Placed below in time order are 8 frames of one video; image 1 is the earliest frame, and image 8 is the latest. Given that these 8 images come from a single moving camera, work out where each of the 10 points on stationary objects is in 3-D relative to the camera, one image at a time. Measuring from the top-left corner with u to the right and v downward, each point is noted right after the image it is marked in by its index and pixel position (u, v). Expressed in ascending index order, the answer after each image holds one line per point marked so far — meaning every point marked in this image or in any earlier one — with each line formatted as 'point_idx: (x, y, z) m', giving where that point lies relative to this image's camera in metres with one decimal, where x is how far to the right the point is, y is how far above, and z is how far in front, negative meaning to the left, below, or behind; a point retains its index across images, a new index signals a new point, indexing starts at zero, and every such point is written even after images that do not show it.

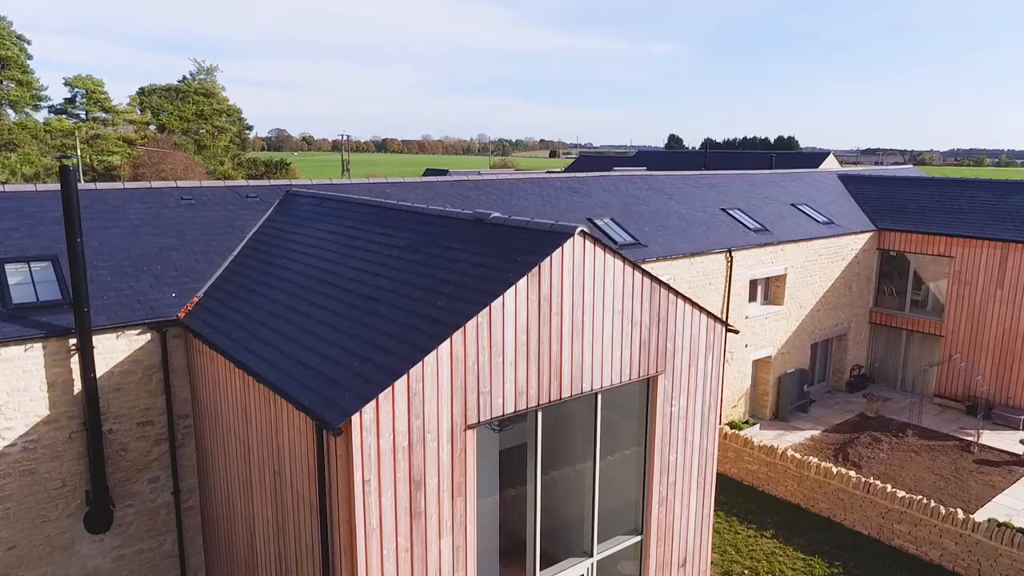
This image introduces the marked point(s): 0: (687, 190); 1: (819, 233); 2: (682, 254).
0: (+3.9, +2.2, +17.8) m
1: (+6.8, +1.2, +17.9) m
2: (+3.1, +0.6, +14.5) m
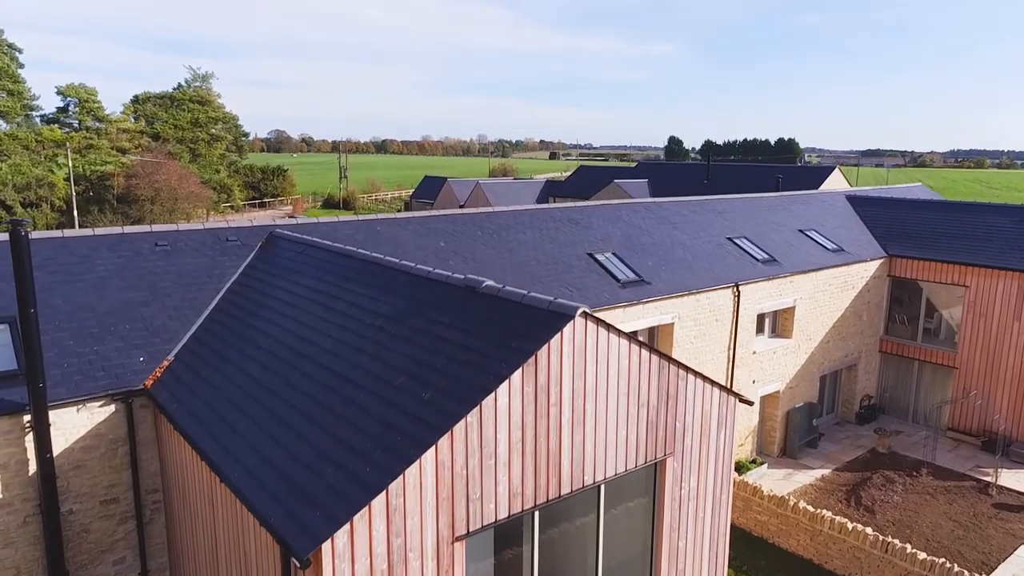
0: (+3.8, +1.5, +17.1) m
1: (+6.8, +0.6, +17.2) m
2: (+3.0, -0.1, +13.8) m
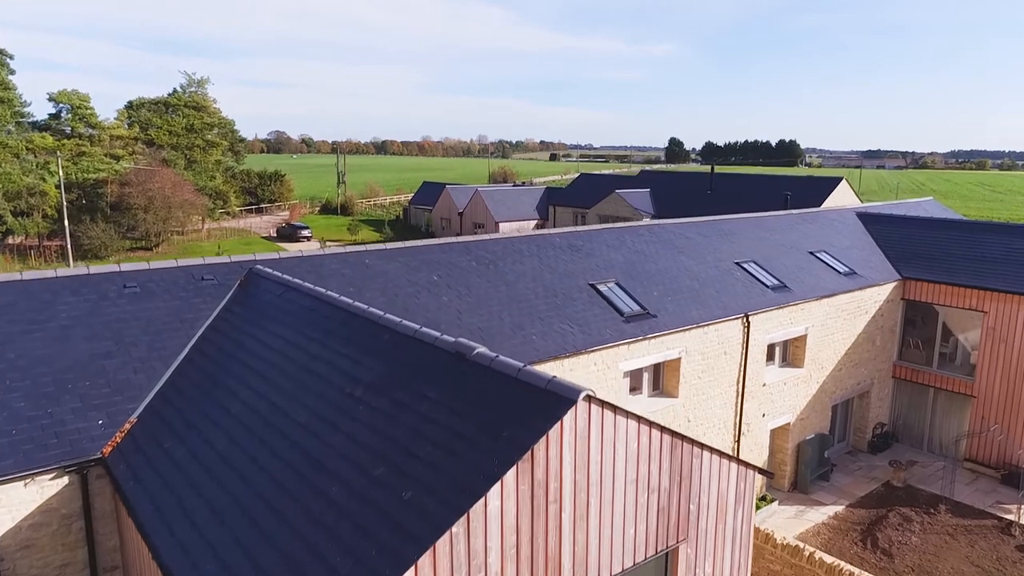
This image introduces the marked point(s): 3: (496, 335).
0: (+3.8, +1.0, +16.3) m
1: (+6.8, 0.0, +16.4) m
2: (+3.0, -0.6, +13.0) m
3: (-0.2, -0.6, +11.0) m
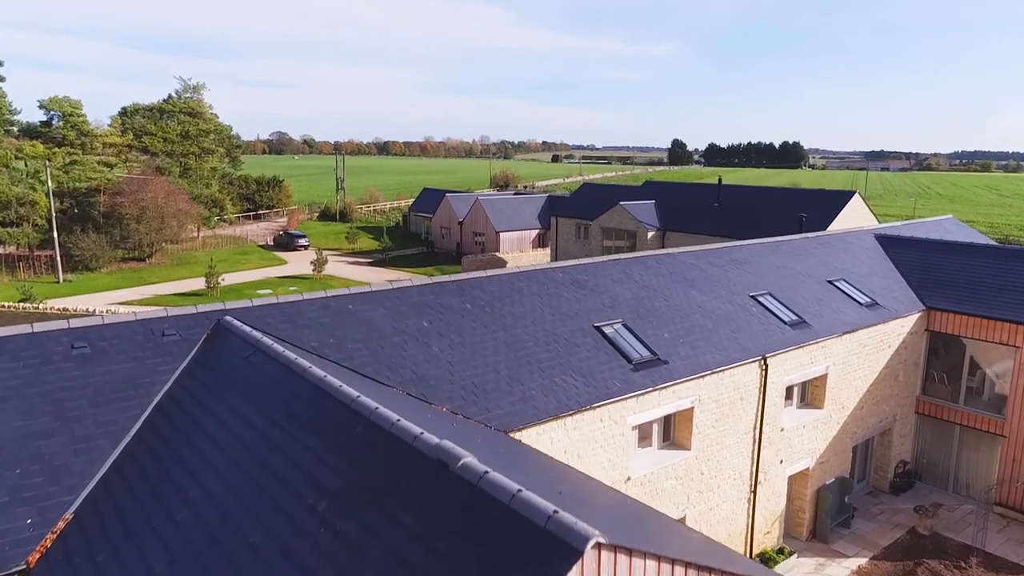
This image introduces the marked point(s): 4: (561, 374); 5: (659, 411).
0: (+3.8, +0.3, +15.3) m
1: (+6.7, -0.6, +15.4) m
2: (+2.9, -1.2, +12.0) m
3: (-0.3, -1.3, +10.0) m
4: (+0.7, -1.2, +10.7) m
5: (+2.1, -1.8, +11.4) m
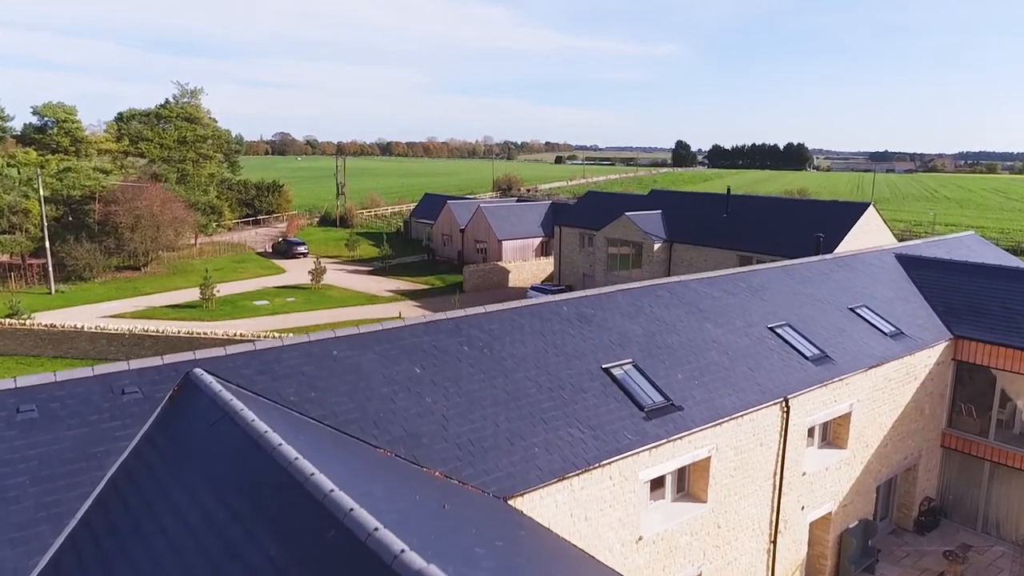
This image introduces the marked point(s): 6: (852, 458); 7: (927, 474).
0: (+3.8, -0.2, +14.3) m
1: (+6.8, -1.1, +14.4) m
2: (+2.9, -1.8, +11.0) m
3: (-0.2, -1.8, +9.0) m
4: (+0.7, -1.7, +9.8) m
5: (+2.1, -2.3, +10.4) m
6: (+5.9, -2.9, +13.8) m
7: (+8.4, -3.8, +16.3) m
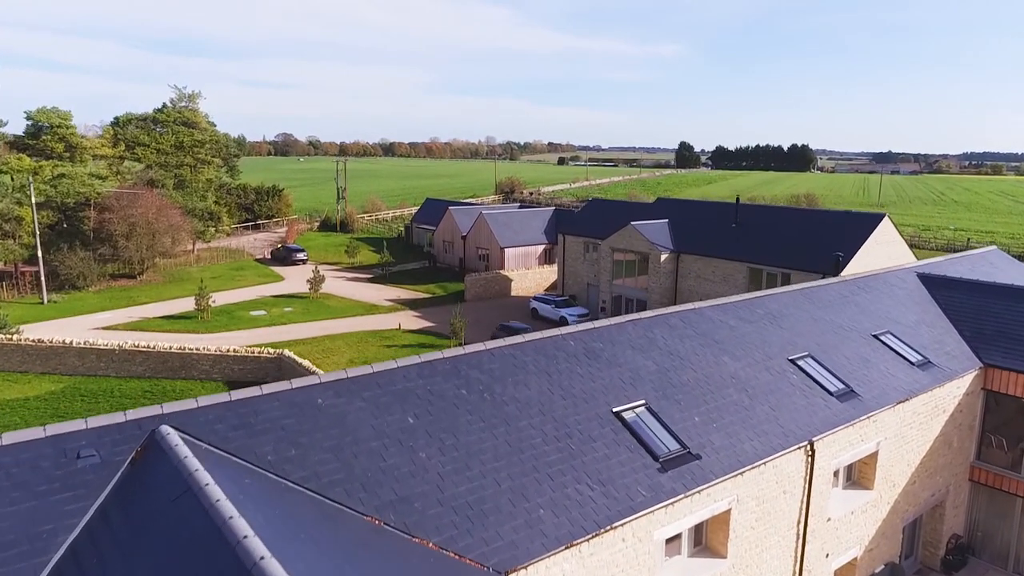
0: (+3.8, -0.7, +13.4) m
1: (+6.8, -1.6, +13.5) m
2: (+3.0, -2.2, +10.1) m
3: (-0.2, -2.3, +8.1) m
4: (+0.7, -2.2, +8.9) m
5: (+2.1, -2.7, +9.5) m
6: (+5.9, -3.4, +12.9) m
7: (+8.5, -4.2, +15.4) m
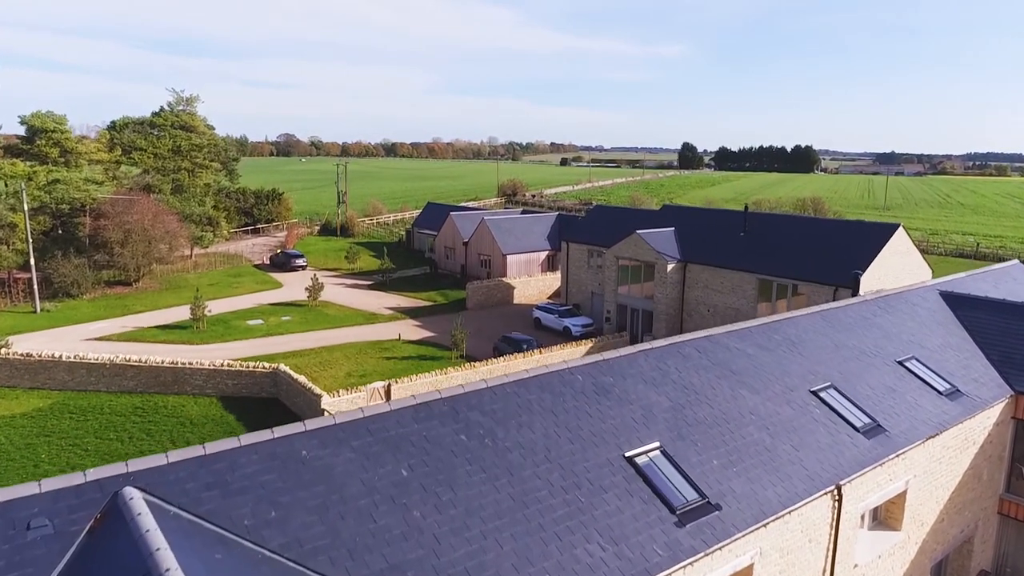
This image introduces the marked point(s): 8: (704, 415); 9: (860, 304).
0: (+3.9, -1.1, +12.6) m
1: (+6.8, -2.0, +12.6) m
2: (+3.0, -2.6, +9.3) m
3: (-0.2, -2.7, +7.3) m
4: (+0.7, -2.6, +8.1) m
5: (+2.2, -3.2, +8.7) m
6: (+5.9, -3.8, +12.1) m
7: (+8.5, -4.6, +14.6) m
8: (+2.6, -1.7, +10.7) m
9: (+6.9, -0.3, +15.9) m
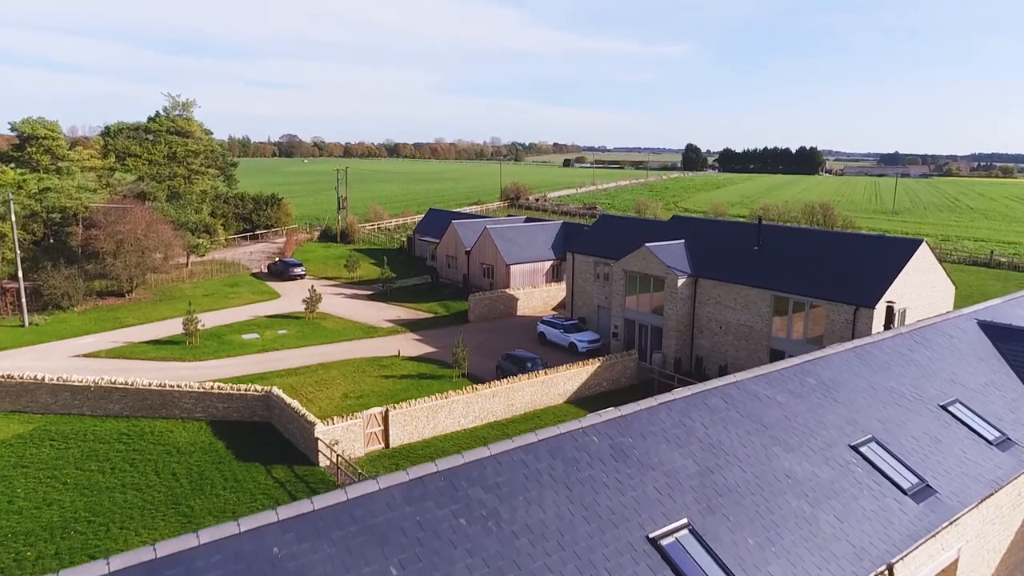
0: (+4.0, -1.7, +11.3) m
1: (+6.9, -2.6, +11.4) m
2: (+3.1, -3.2, +8.1) m
3: (-0.1, -3.3, +6.1) m
4: (+0.8, -3.1, +6.9) m
5: (+2.2, -3.7, +7.5) m
6: (+6.0, -4.4, +10.8) m
7: (+8.6, -5.2, +13.3) m
8: (+2.6, -2.3, +9.5) m
9: (+7.0, -0.9, +14.7) m
